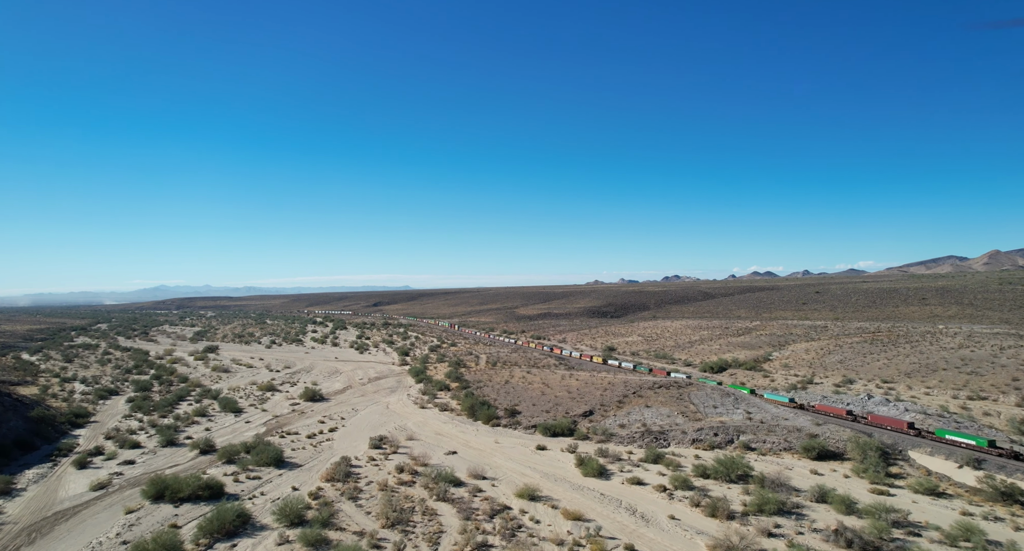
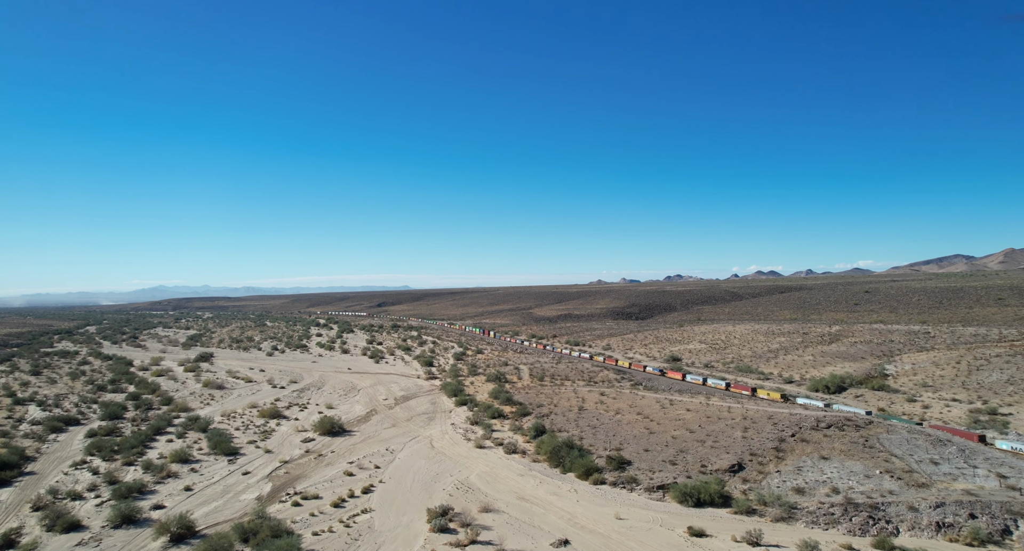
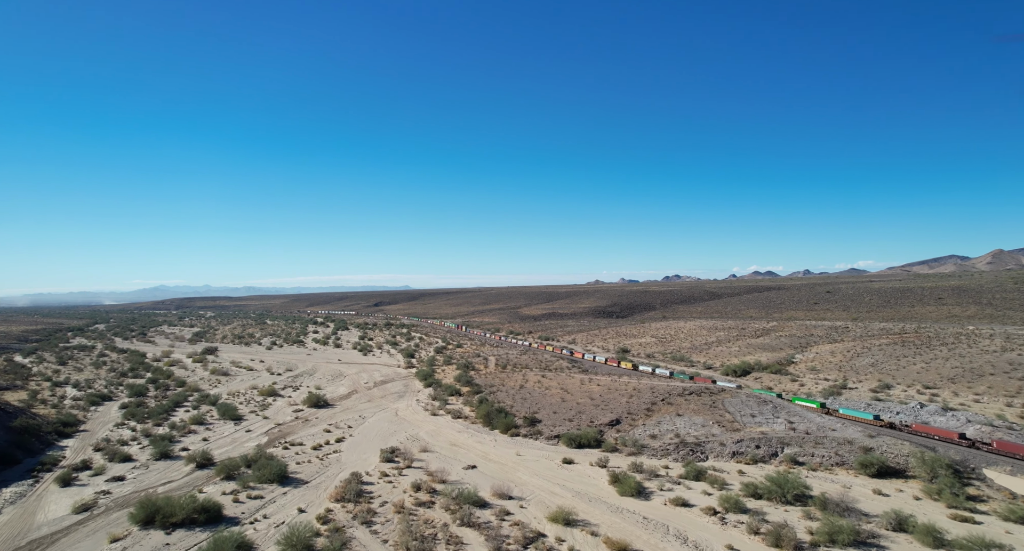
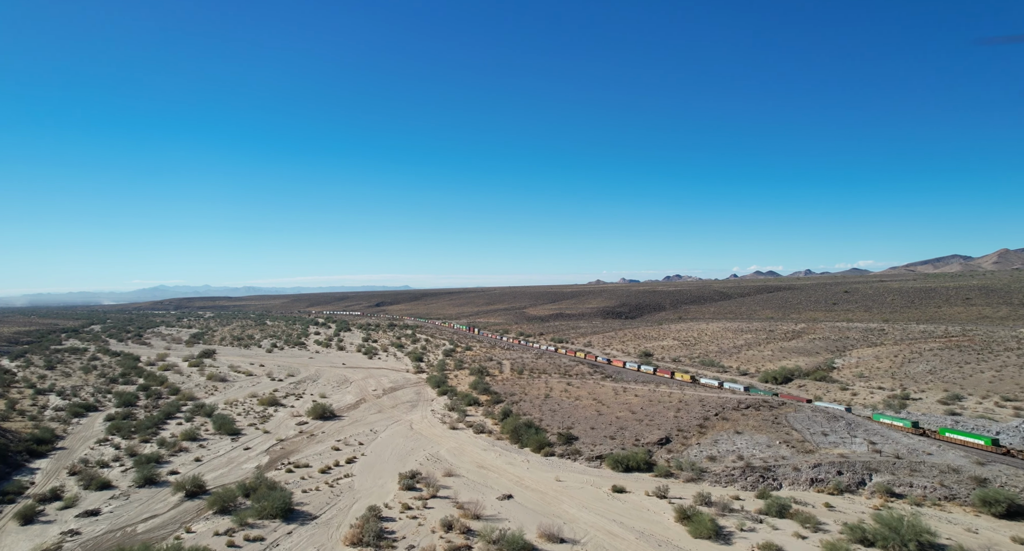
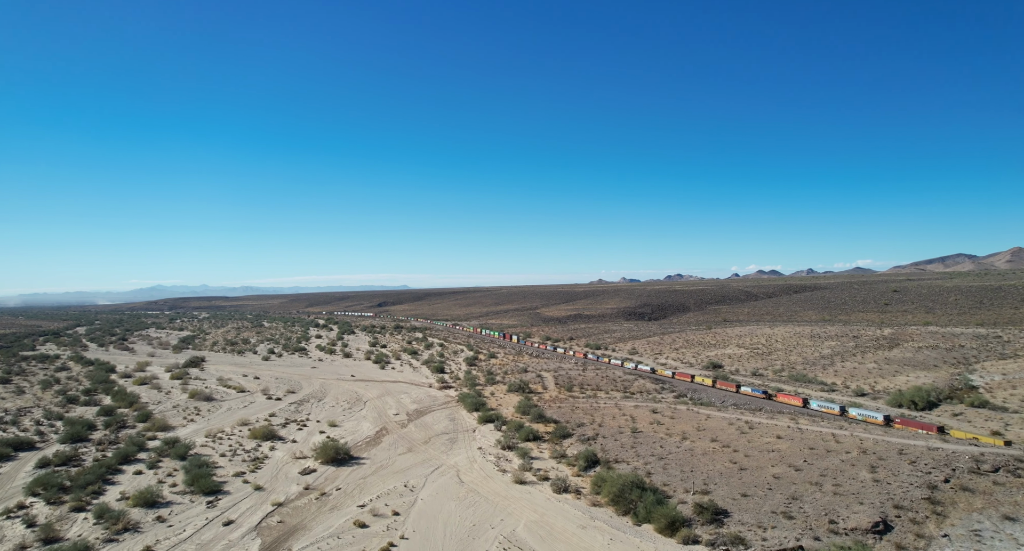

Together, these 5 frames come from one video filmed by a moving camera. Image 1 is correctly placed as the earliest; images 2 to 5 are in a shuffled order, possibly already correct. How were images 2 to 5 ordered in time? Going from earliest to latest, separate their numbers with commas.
3, 4, 2, 5
